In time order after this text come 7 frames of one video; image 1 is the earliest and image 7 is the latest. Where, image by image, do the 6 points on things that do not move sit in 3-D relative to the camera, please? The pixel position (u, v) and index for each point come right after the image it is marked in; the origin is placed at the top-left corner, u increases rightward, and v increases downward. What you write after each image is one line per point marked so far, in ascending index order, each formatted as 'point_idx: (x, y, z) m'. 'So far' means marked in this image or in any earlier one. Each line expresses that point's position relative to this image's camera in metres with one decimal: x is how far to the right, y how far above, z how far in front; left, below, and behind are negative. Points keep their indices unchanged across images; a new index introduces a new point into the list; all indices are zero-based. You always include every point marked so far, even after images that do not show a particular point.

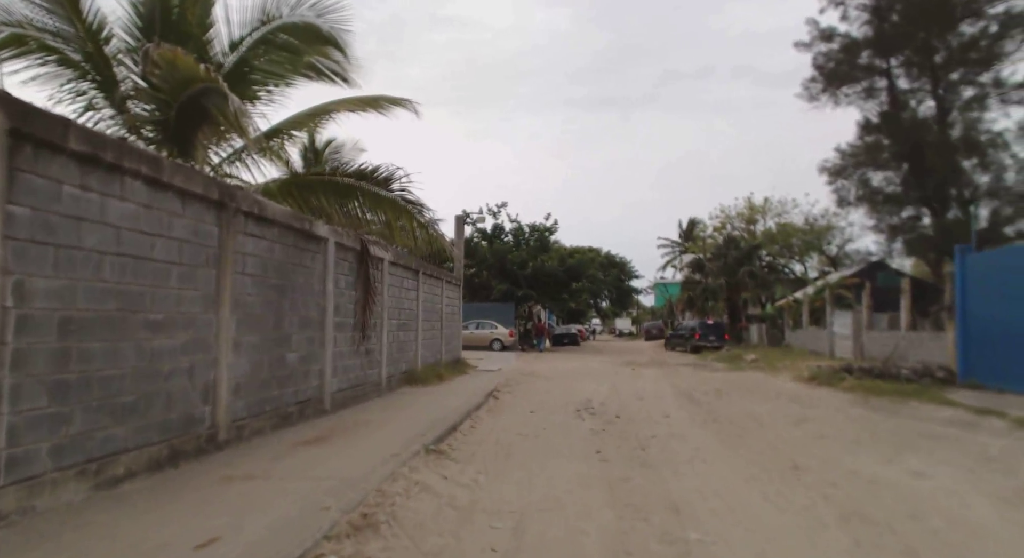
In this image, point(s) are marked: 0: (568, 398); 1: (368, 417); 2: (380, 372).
0: (+1.3, -2.7, +13.5) m
1: (-2.3, -2.3, +9.7) m
2: (-2.7, -1.9, +12.2) m
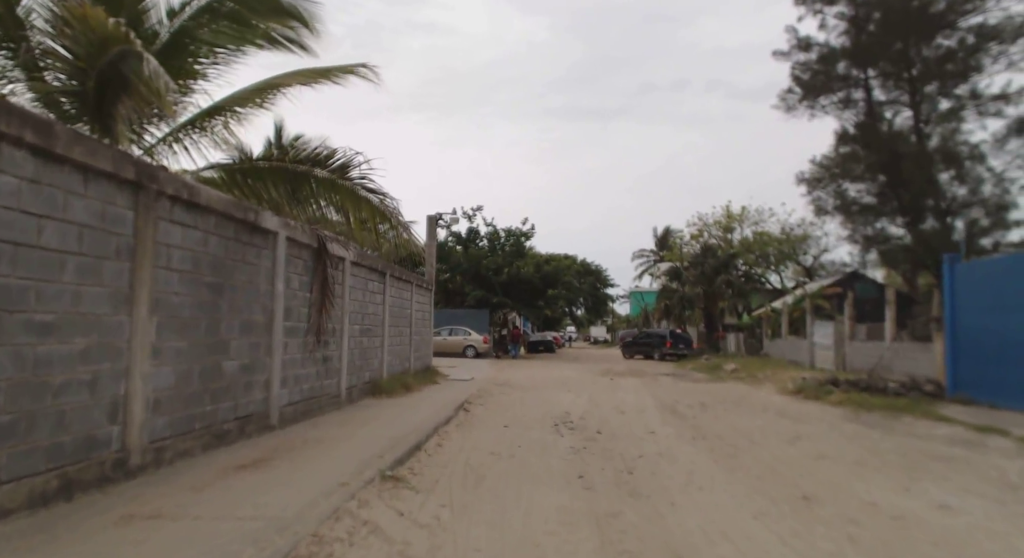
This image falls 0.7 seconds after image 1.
0: (+0.7, -2.8, +12.5) m
1: (-2.7, -2.2, +8.6) m
2: (-3.2, -1.9, +11.1) m
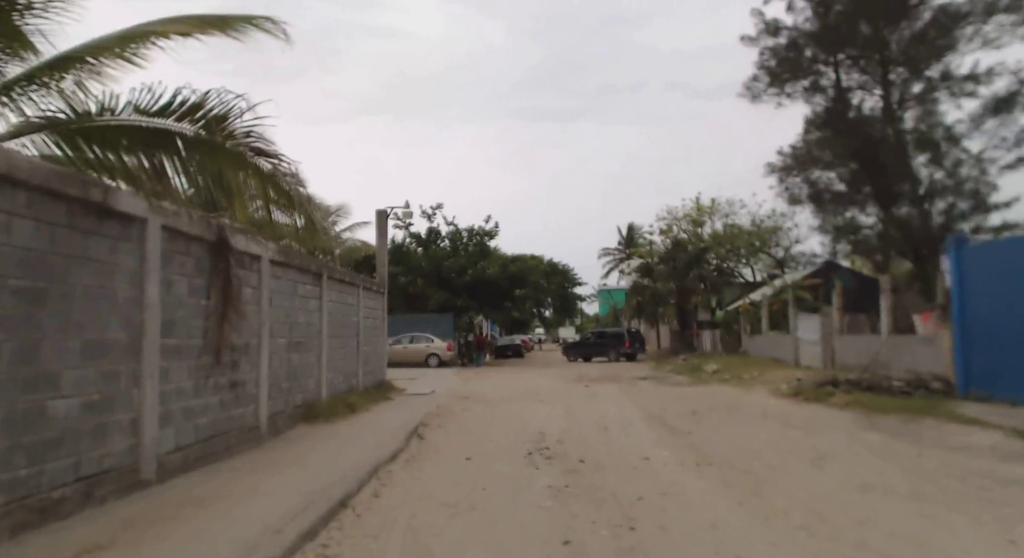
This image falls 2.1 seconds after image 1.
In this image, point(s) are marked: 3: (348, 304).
0: (0.0, -2.7, +10.5) m
1: (-3.2, -2.3, +6.4) m
2: (-3.8, -2.0, +8.9) m
3: (-3.8, -0.6, +13.9) m
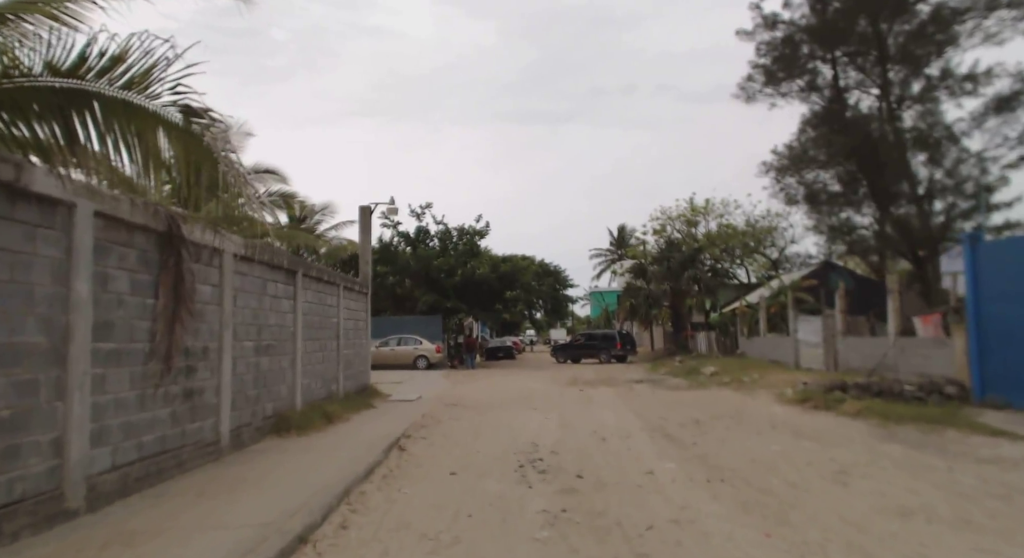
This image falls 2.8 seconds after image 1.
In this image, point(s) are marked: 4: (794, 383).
0: (-0.1, -2.7, +9.6) m
1: (-3.3, -2.2, +5.5) m
2: (-3.9, -1.9, +8.0) m
3: (-4.0, -0.6, +13.0) m
4: (+7.5, -2.8, +16.0) m
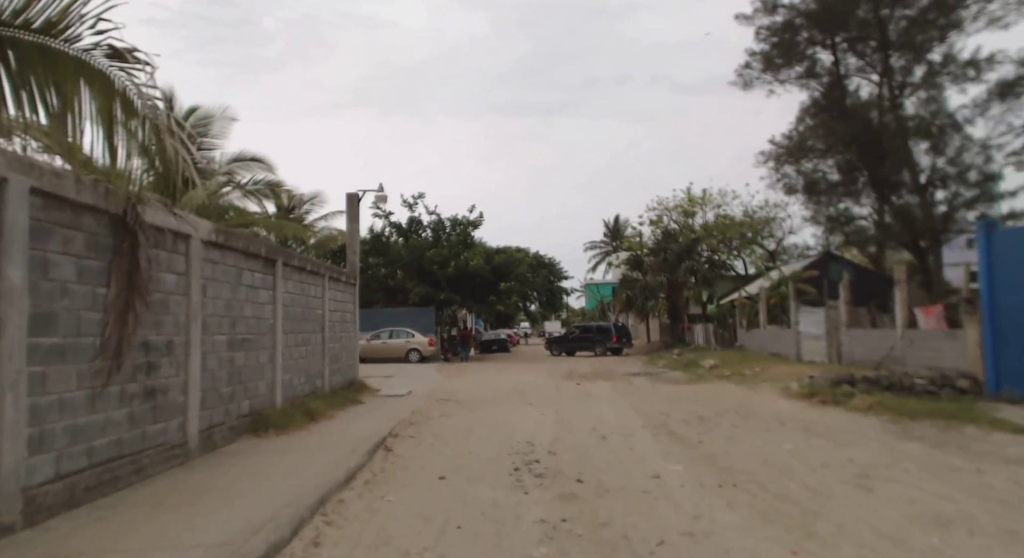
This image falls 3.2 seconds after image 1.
0: (-0.2, -2.5, +9.0) m
1: (-3.3, -2.1, +4.8) m
2: (-4.0, -1.8, +7.3) m
3: (-4.1, -0.3, +12.3) m
4: (+7.4, -2.5, +15.5) m
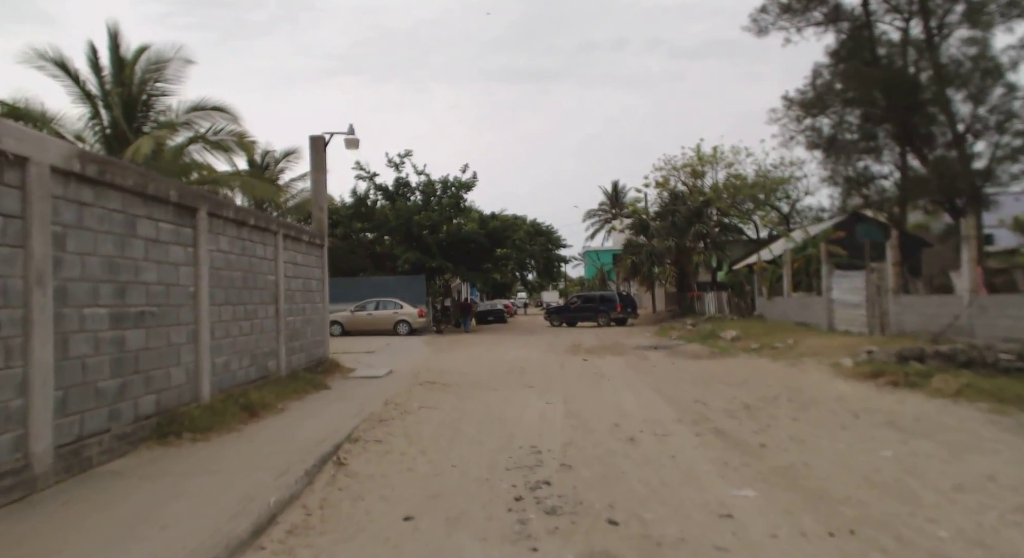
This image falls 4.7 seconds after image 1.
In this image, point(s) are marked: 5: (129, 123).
0: (-0.2, -1.9, +6.7) m
1: (-3.3, -1.8, +2.5) m
2: (-4.0, -1.3, +4.9) m
3: (-4.2, +0.4, +9.8) m
4: (+7.3, -1.6, +13.2) m
5: (-12.0, +4.9, +18.7) m
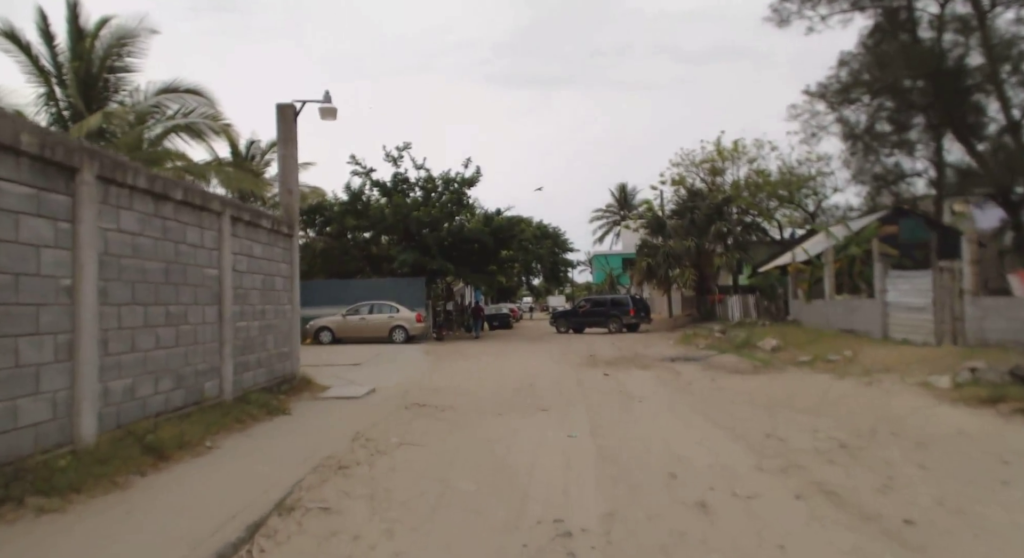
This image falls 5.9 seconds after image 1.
0: (-0.1, -1.8, +4.3) m
1: (-3.2, -1.6, +0.1) m
2: (-3.9, -1.2, +2.6) m
3: (-4.0, +0.4, +7.5) m
4: (+7.5, -1.6, +10.8) m
5: (-11.7, +4.9, +16.5) m
